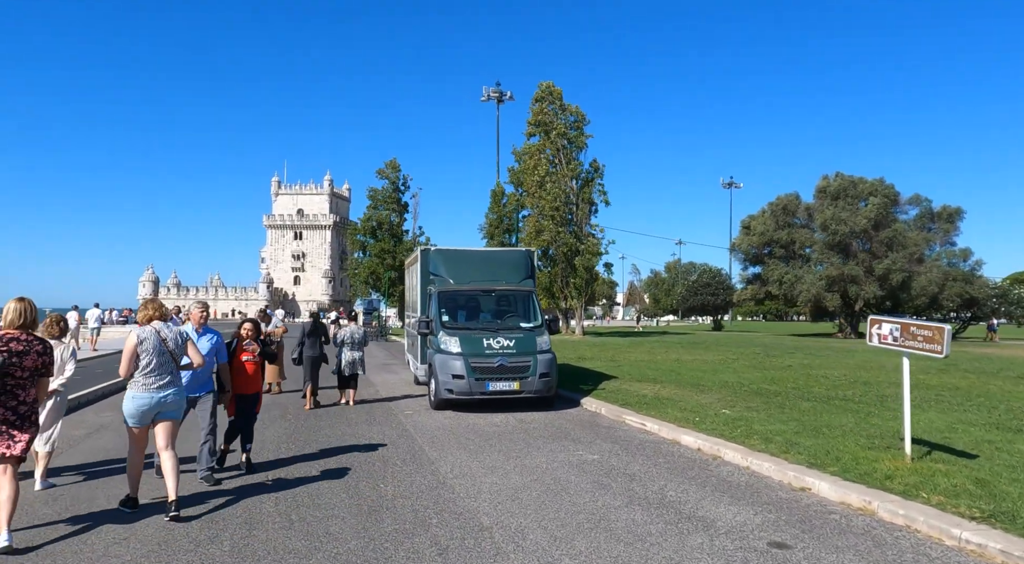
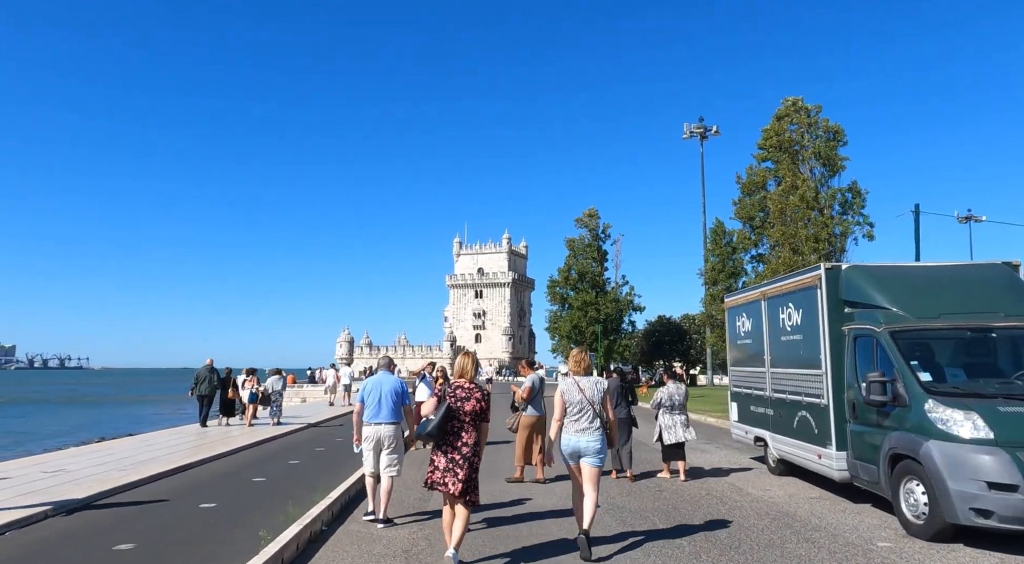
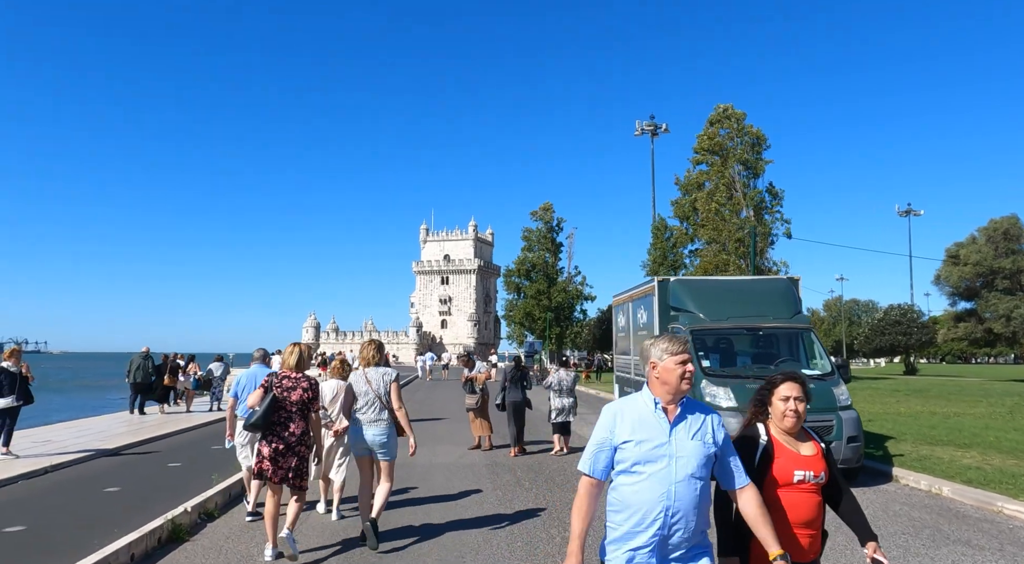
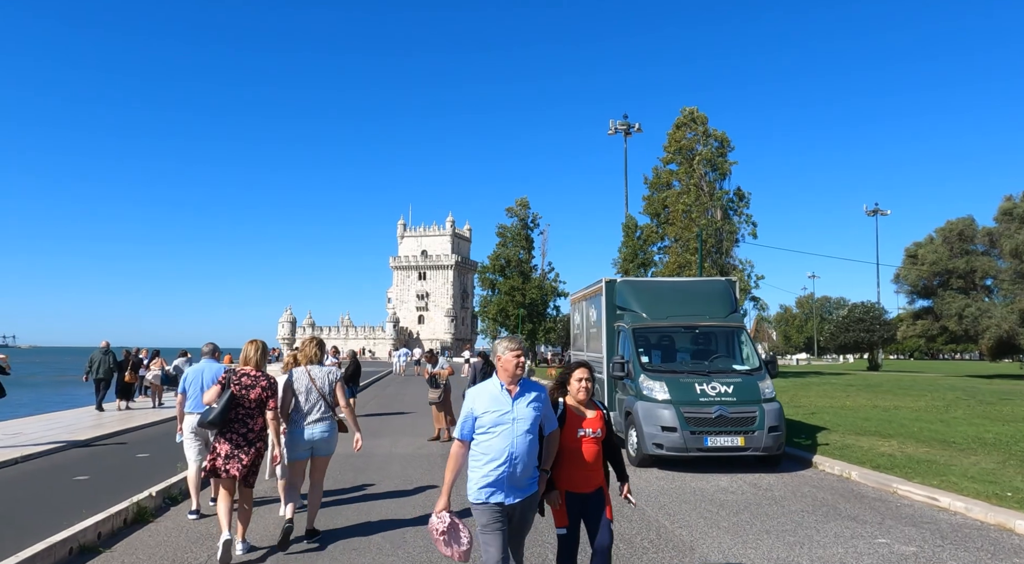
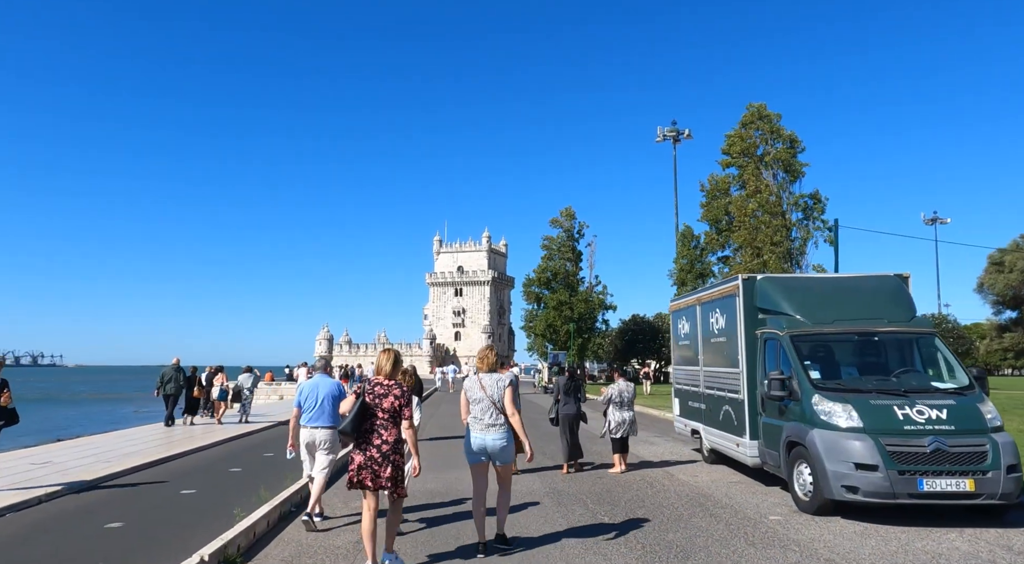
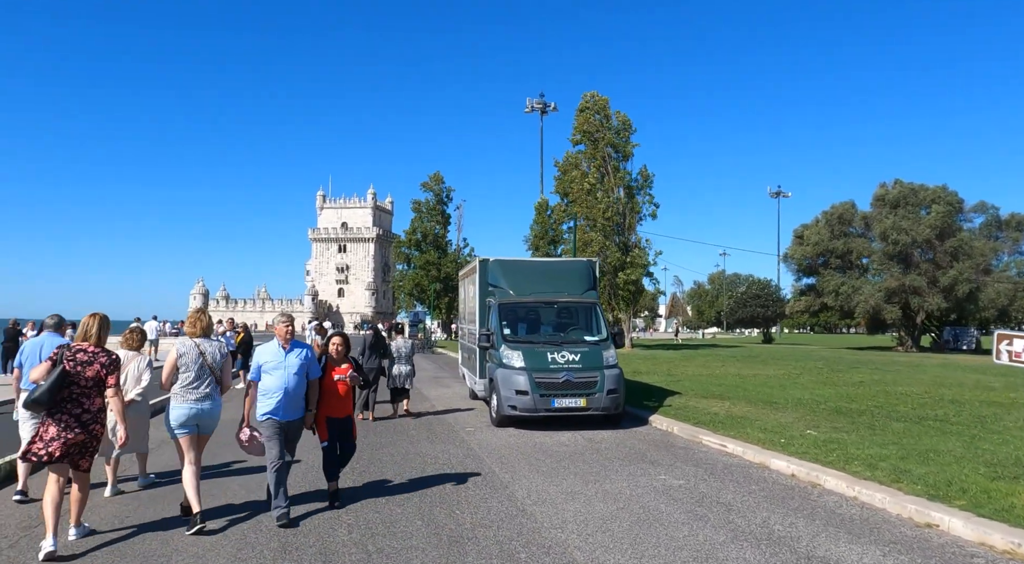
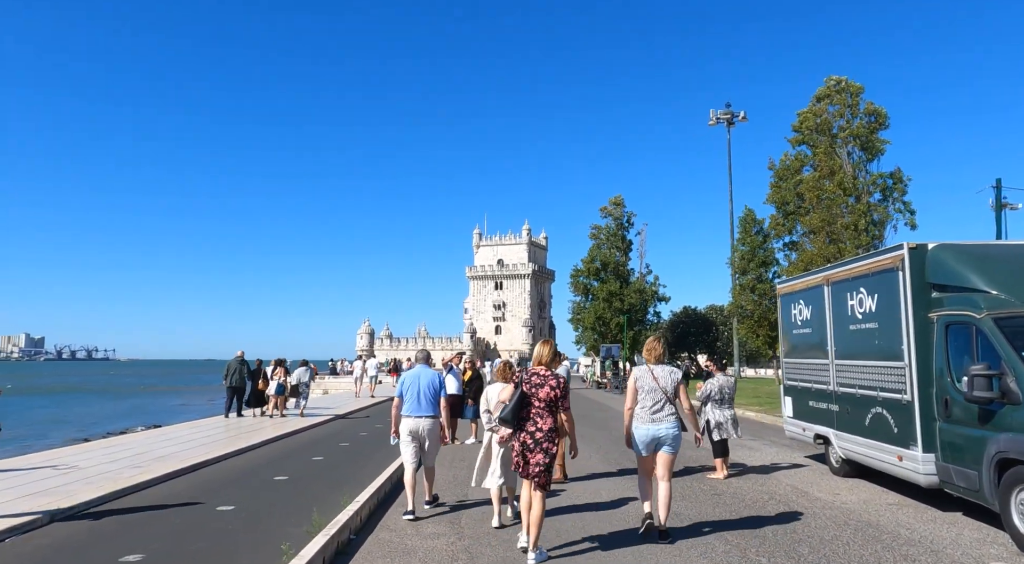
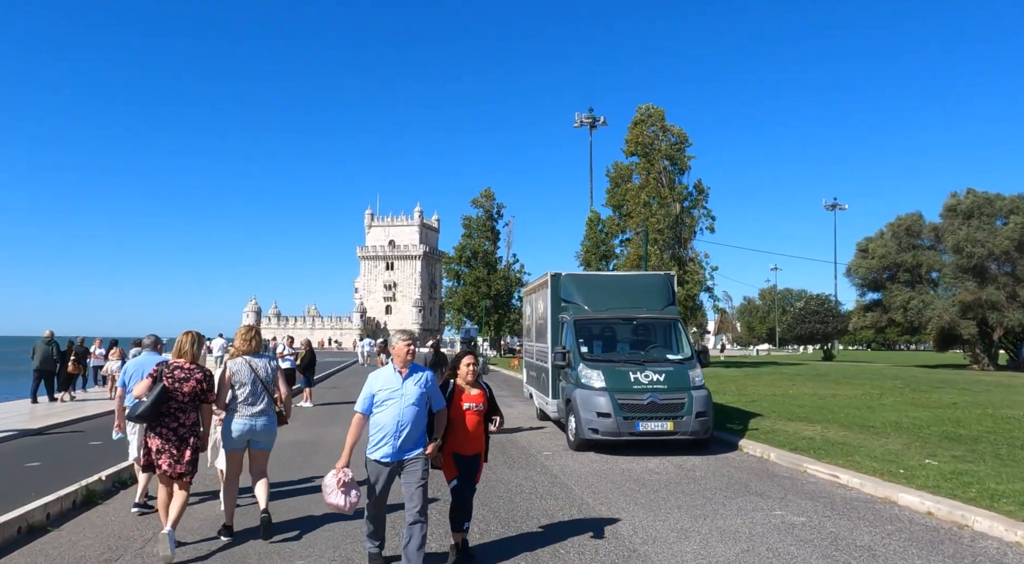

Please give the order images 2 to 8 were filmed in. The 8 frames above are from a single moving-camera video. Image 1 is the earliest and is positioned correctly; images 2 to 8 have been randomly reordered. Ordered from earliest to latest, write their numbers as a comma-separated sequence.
6, 8, 4, 3, 5, 2, 7
